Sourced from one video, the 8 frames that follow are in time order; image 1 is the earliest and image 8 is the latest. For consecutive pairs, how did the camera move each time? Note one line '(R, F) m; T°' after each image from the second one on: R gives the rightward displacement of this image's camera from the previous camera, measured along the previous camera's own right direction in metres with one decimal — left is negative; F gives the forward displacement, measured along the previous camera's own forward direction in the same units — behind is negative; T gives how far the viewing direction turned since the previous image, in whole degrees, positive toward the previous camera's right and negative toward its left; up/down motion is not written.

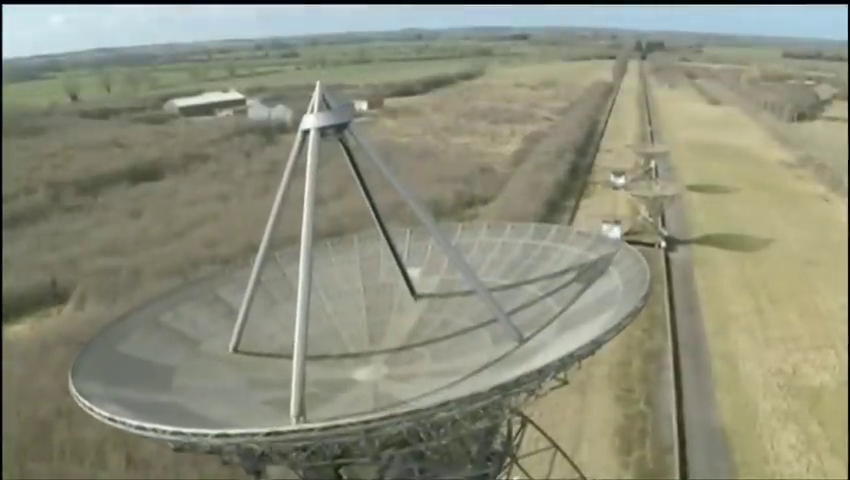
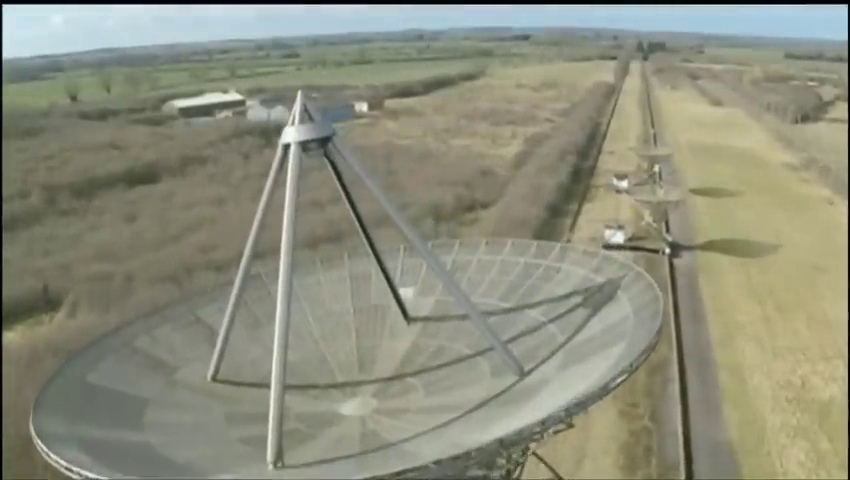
(+0.1, +0.7) m; 0°
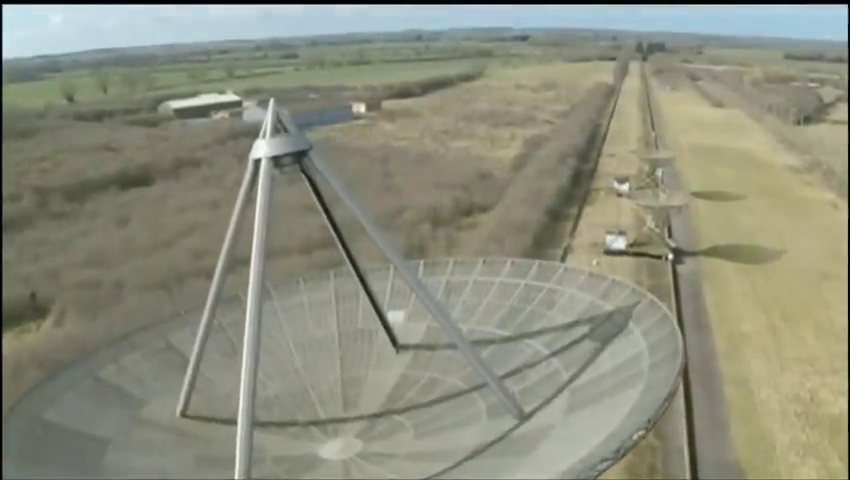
(+0.1, +0.8) m; 0°
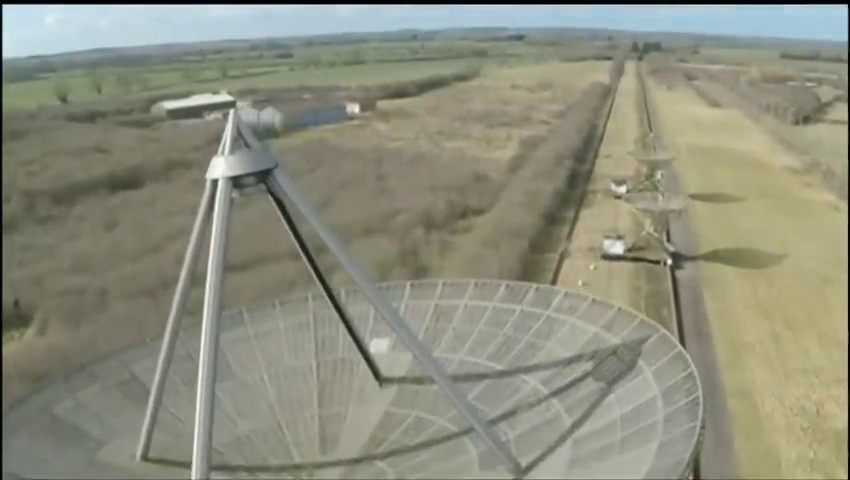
(+0.1, +0.8) m; 0°
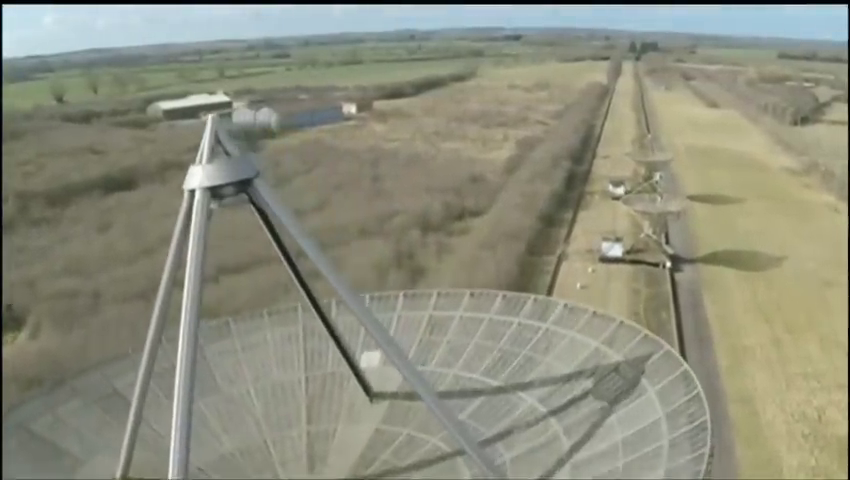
(0.0, +0.3) m; 0°
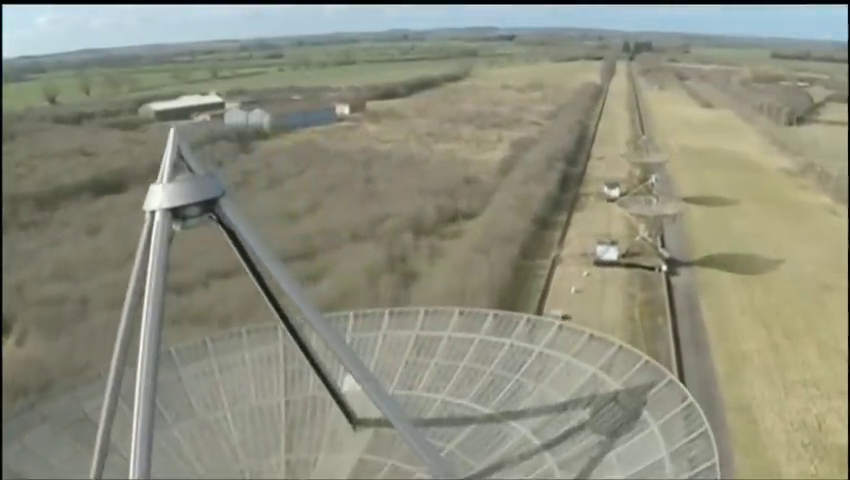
(+0.1, +0.5) m; 0°
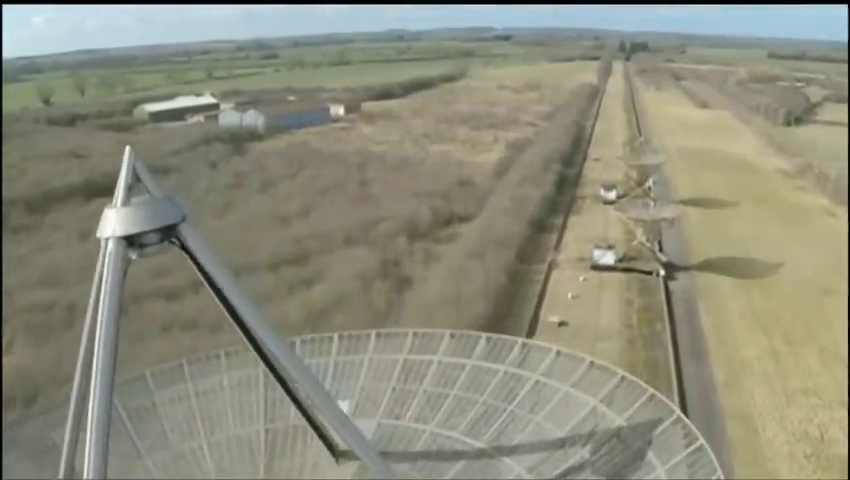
(+0.1, +0.5) m; 0°
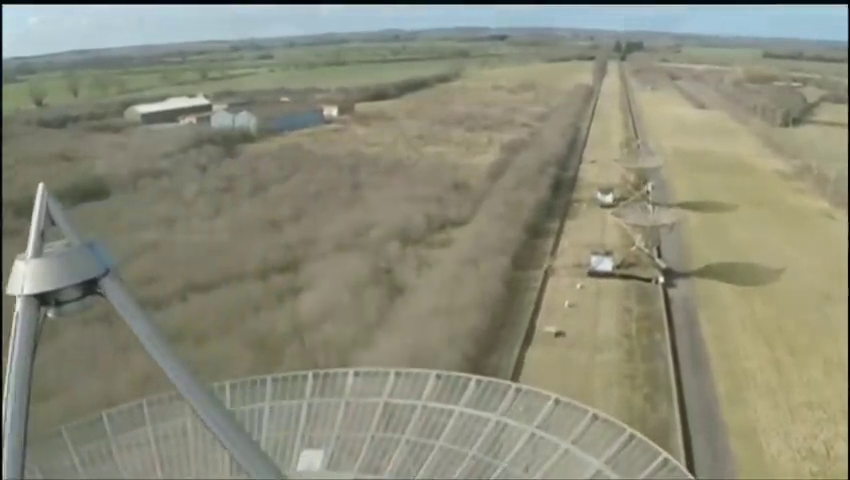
(+0.1, +0.7) m; 0°
